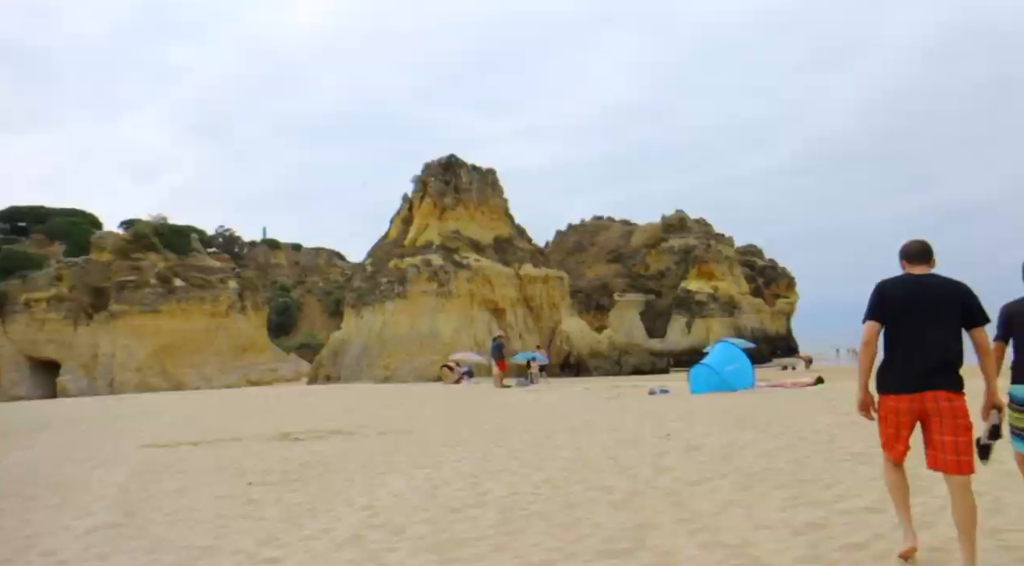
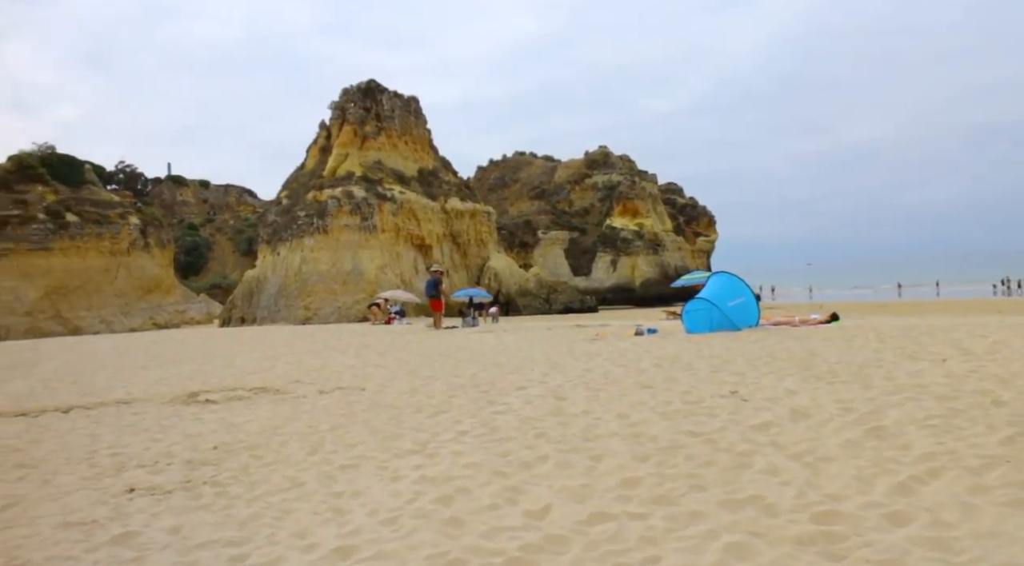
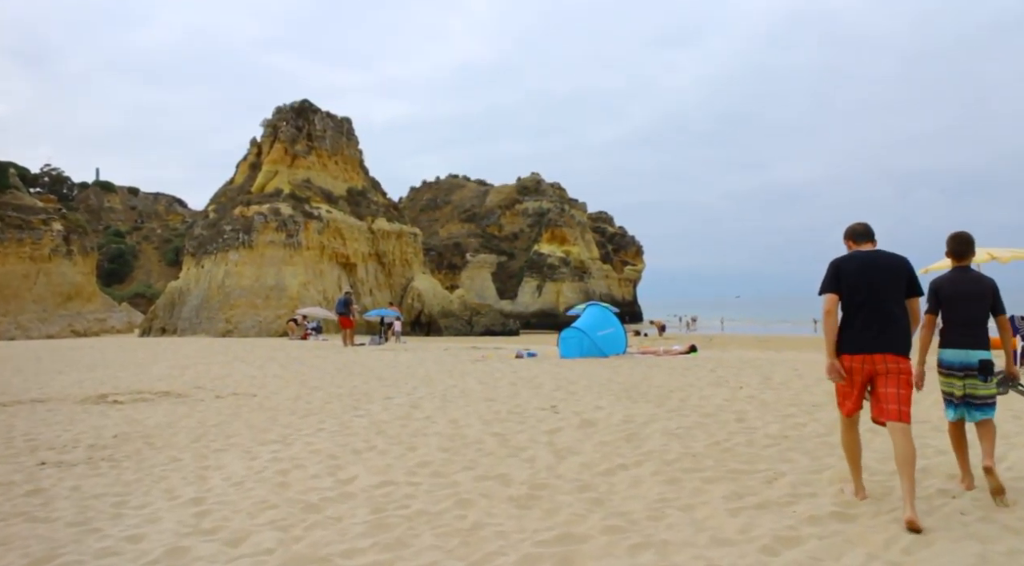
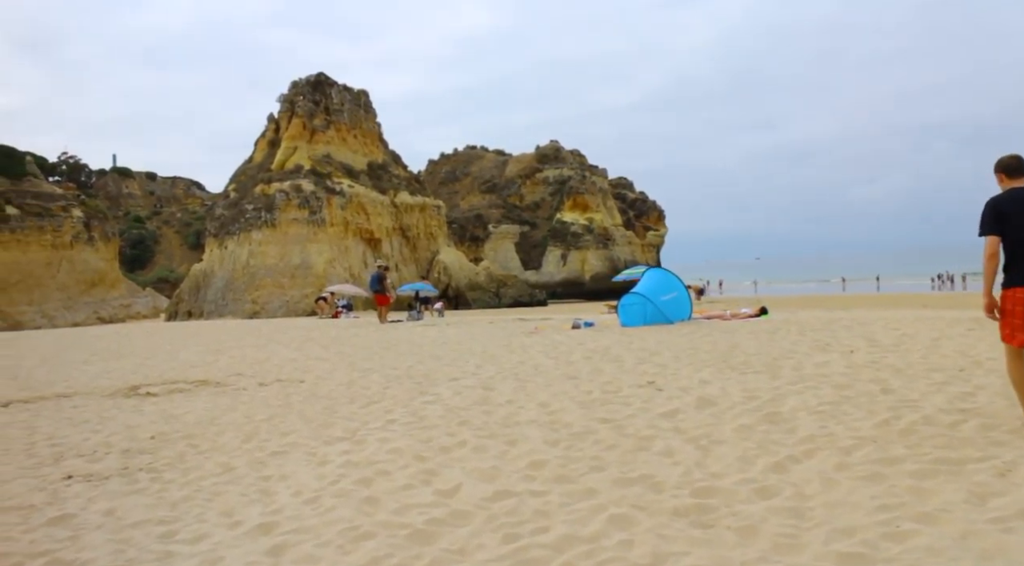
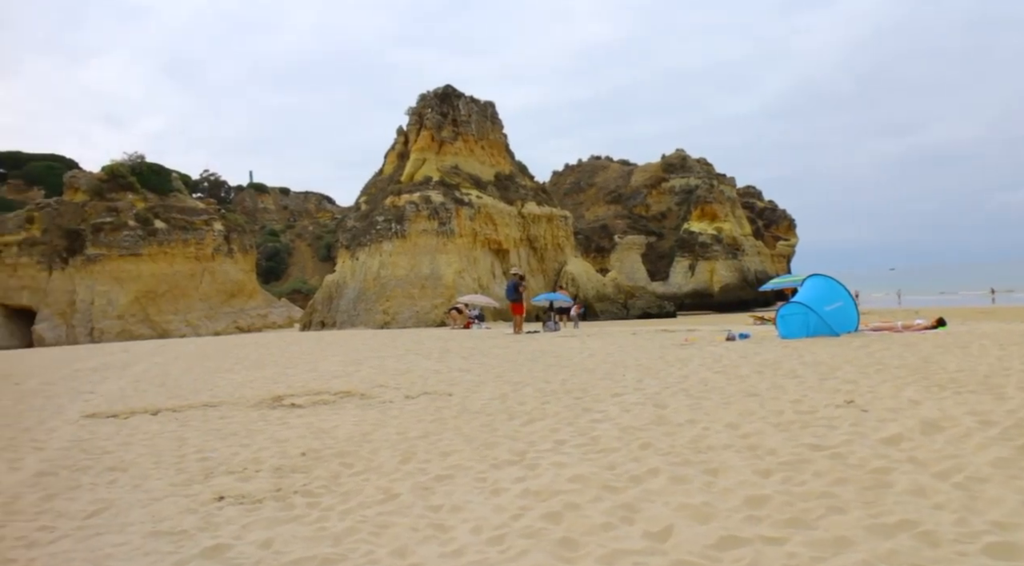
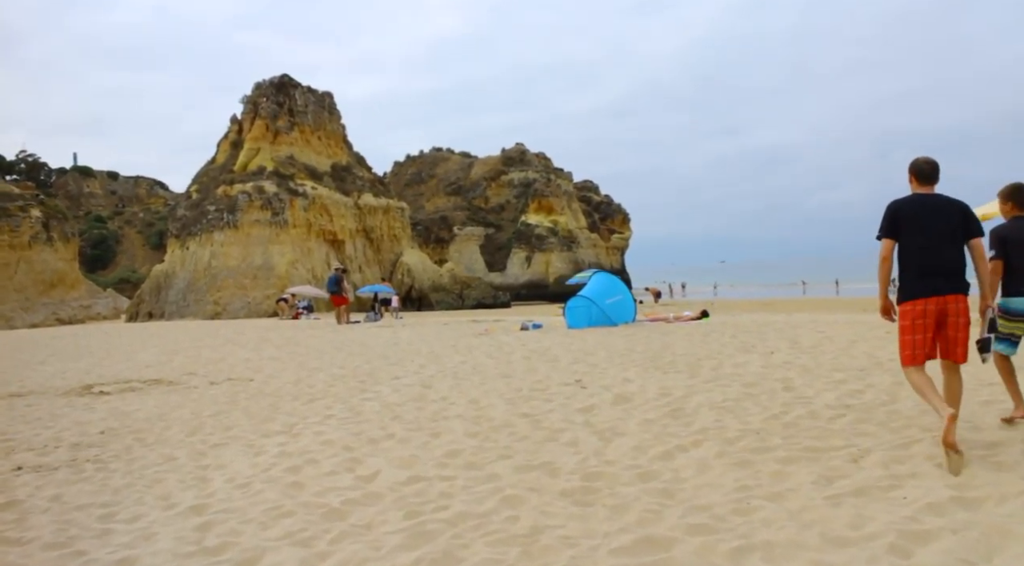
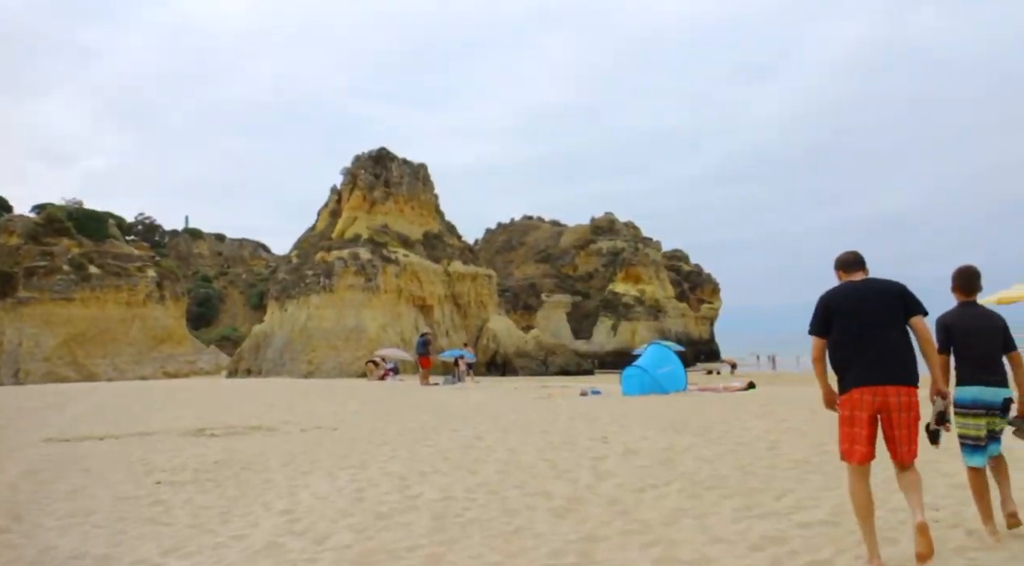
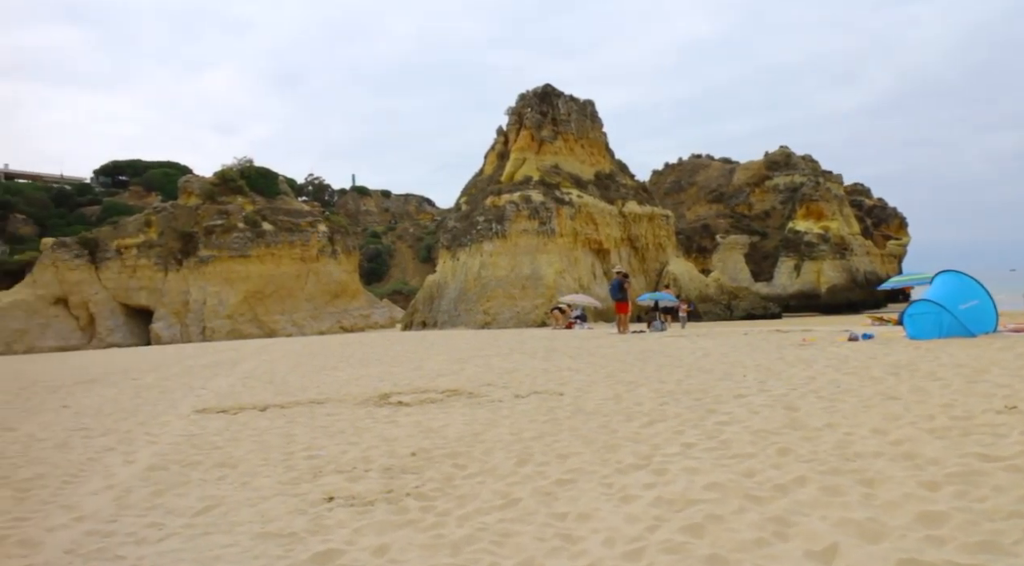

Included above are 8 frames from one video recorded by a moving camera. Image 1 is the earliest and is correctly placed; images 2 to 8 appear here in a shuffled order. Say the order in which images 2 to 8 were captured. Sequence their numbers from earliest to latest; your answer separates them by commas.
7, 3, 6, 4, 2, 5, 8
